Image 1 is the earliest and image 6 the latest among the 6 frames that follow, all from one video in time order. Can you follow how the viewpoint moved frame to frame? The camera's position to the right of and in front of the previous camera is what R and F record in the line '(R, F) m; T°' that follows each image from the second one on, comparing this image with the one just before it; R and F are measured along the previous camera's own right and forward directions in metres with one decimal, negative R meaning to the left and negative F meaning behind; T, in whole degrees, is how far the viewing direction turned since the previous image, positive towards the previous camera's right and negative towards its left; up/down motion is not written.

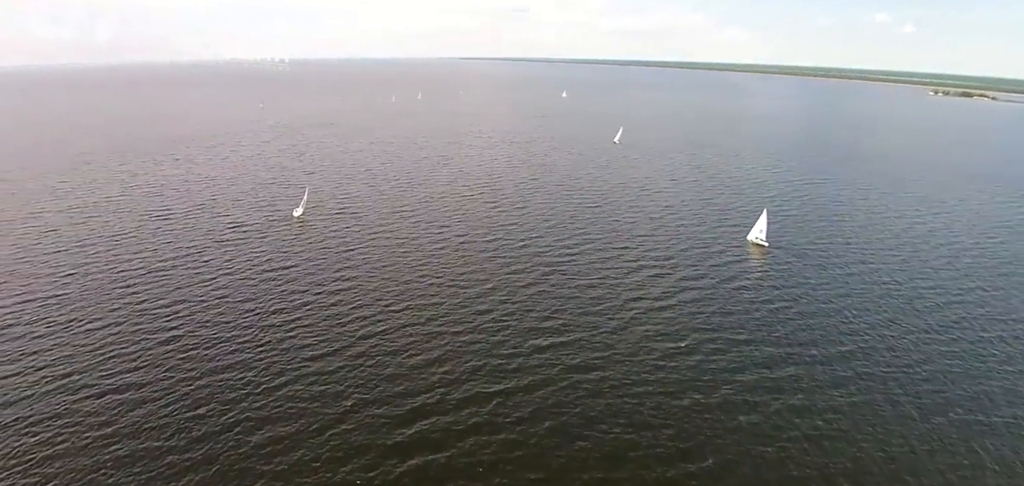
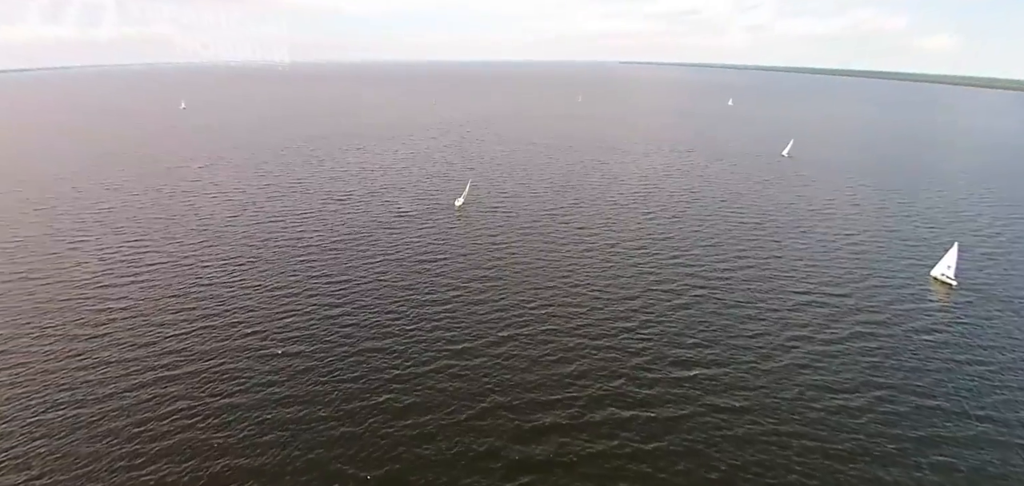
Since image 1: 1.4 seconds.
(-1.8, +2.0) m; -15°
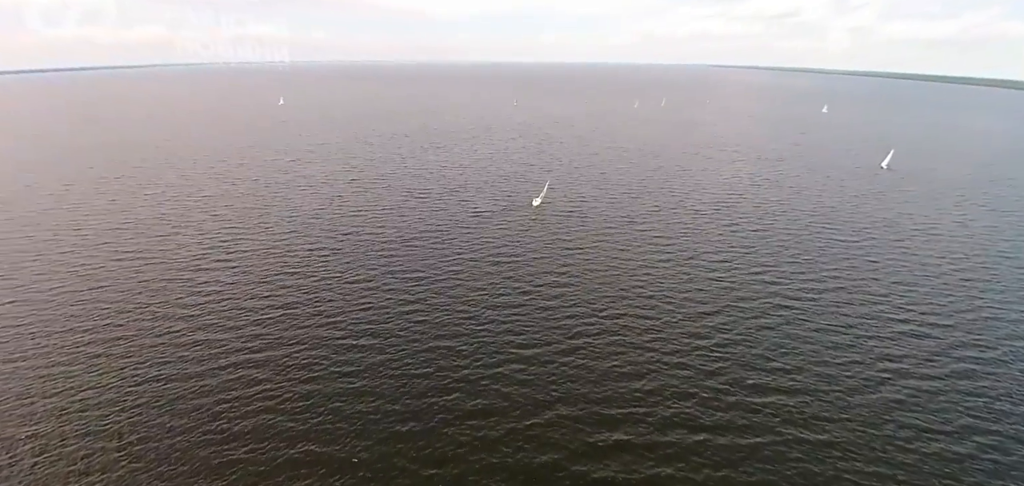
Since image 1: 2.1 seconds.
(-0.9, +1.0) m; -7°
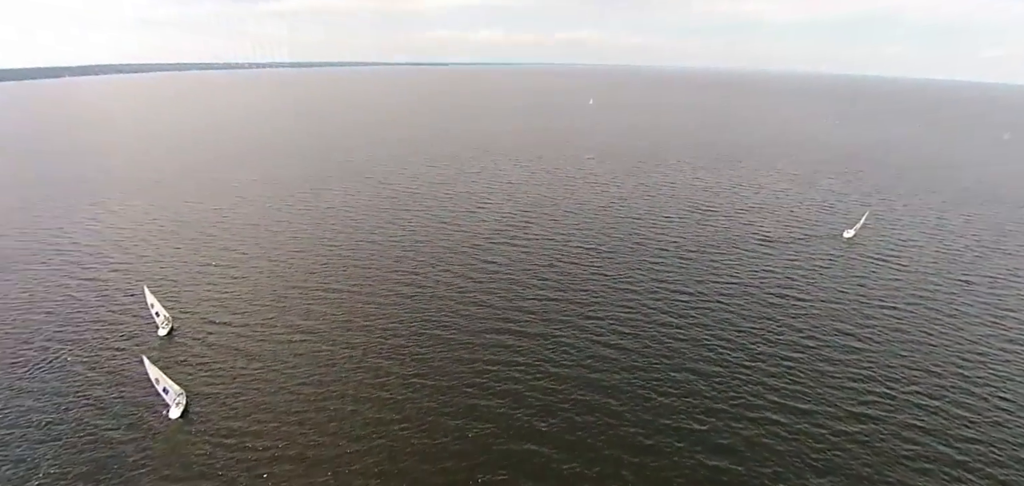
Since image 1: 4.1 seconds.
(-4.3, +2.3) m; -25°
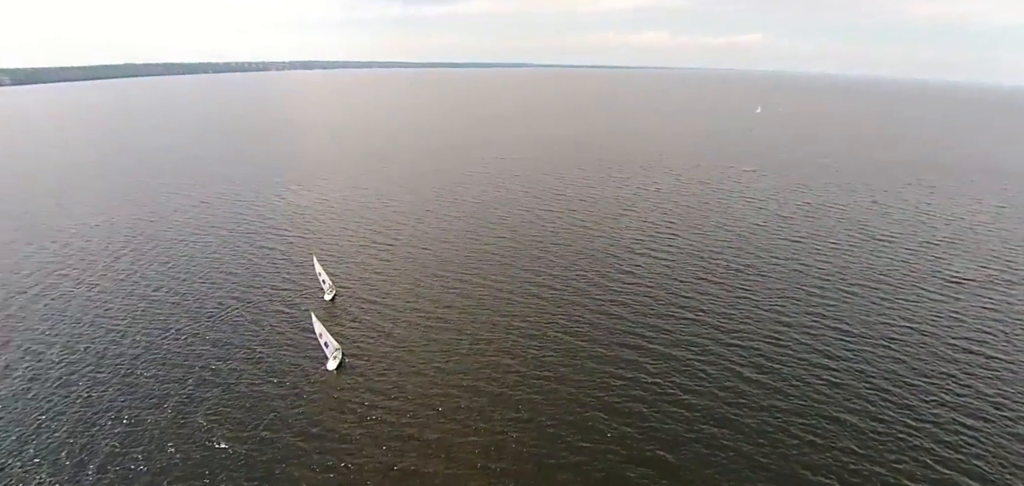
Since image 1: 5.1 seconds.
(-2.7, +1.0) m; -12°
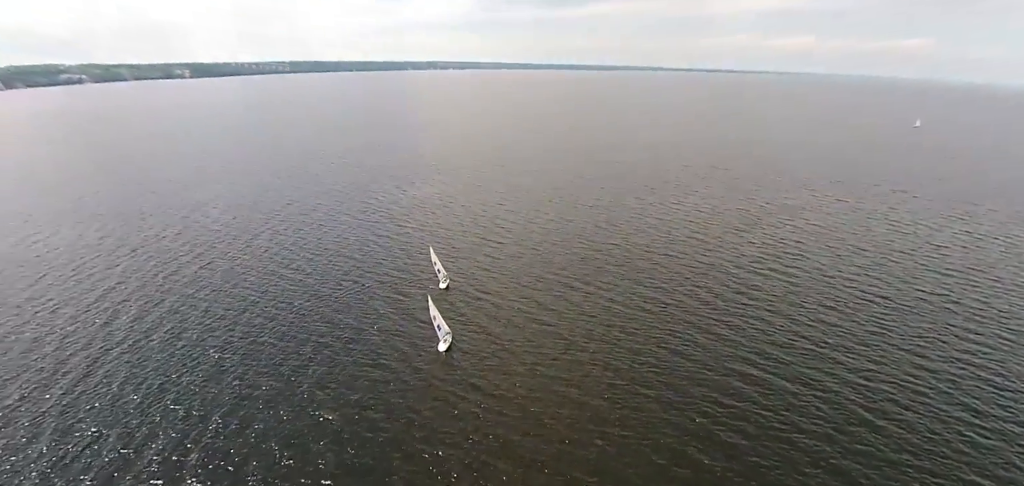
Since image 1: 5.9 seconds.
(-1.8, +0.3) m; -10°
